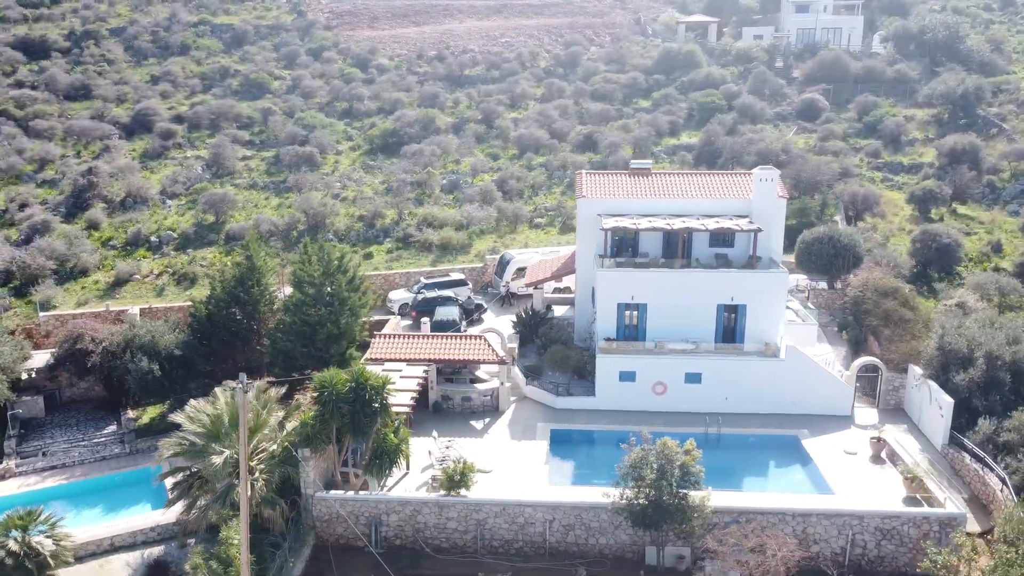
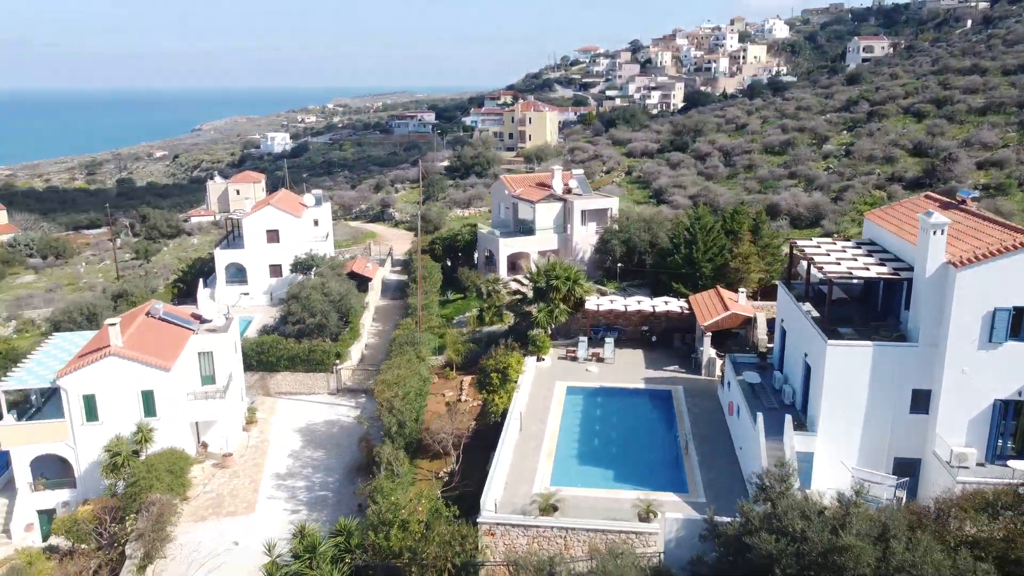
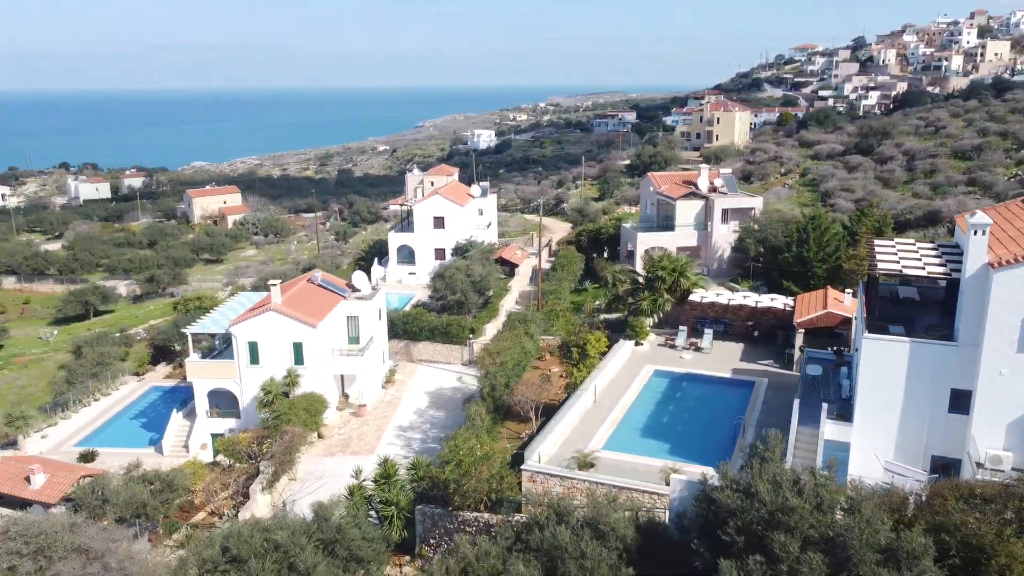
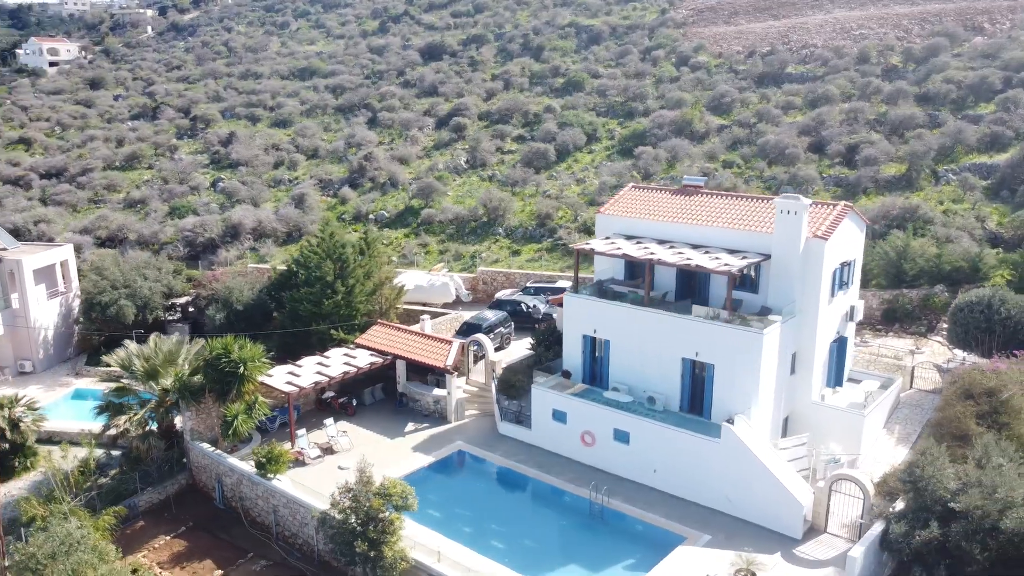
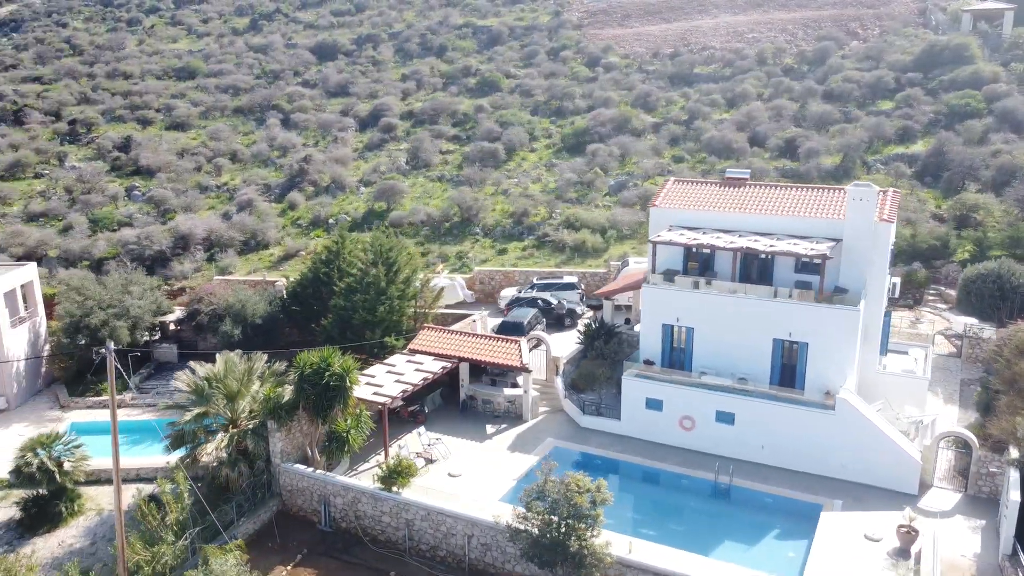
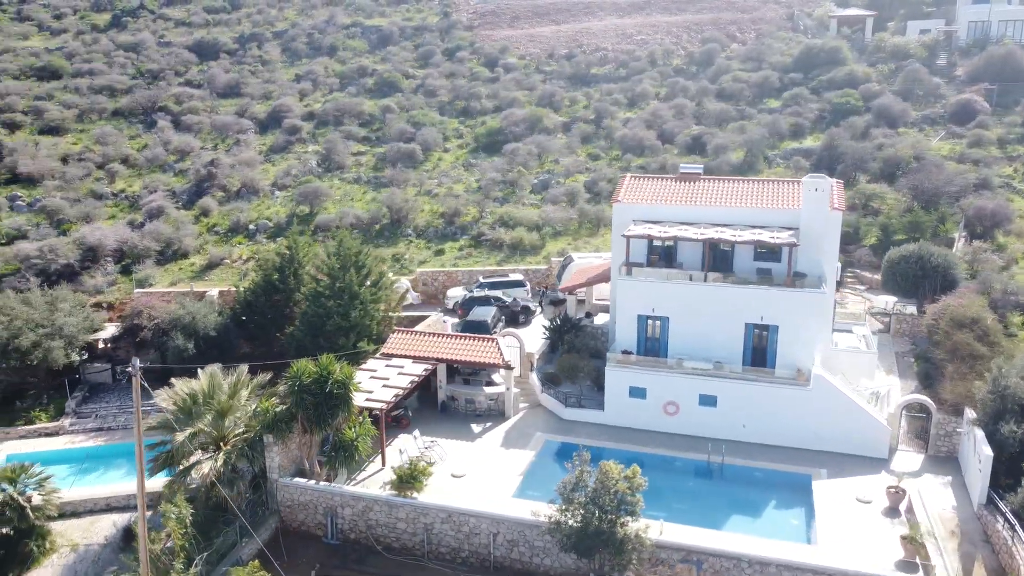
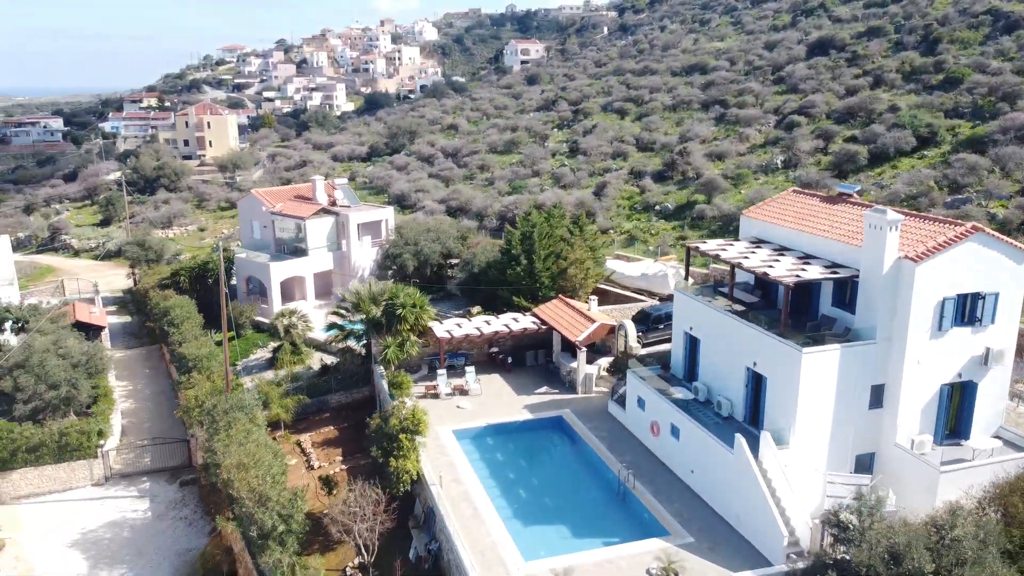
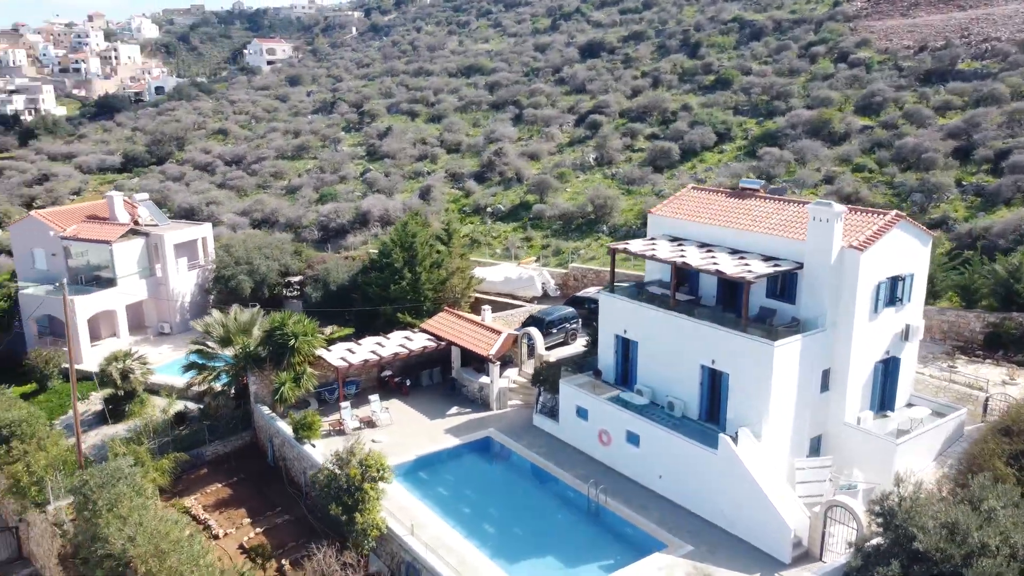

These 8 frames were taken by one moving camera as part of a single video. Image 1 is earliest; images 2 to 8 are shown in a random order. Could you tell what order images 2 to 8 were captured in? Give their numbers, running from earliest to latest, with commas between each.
6, 5, 4, 8, 7, 2, 3
